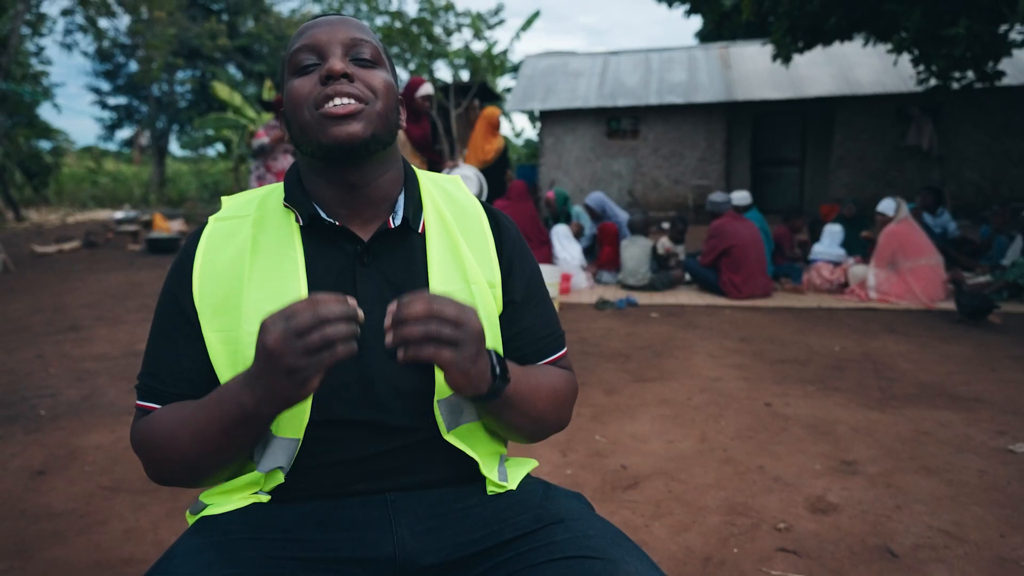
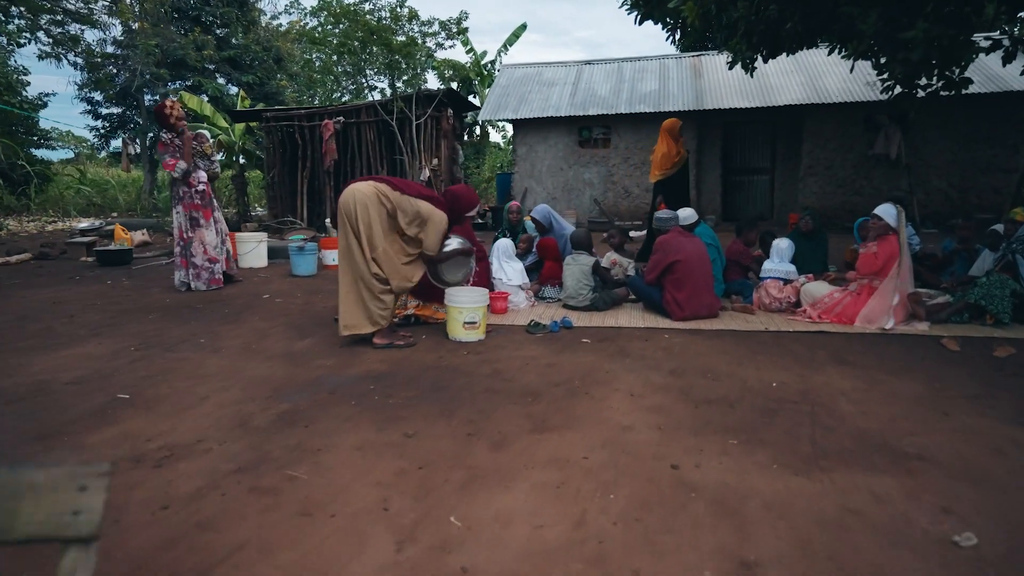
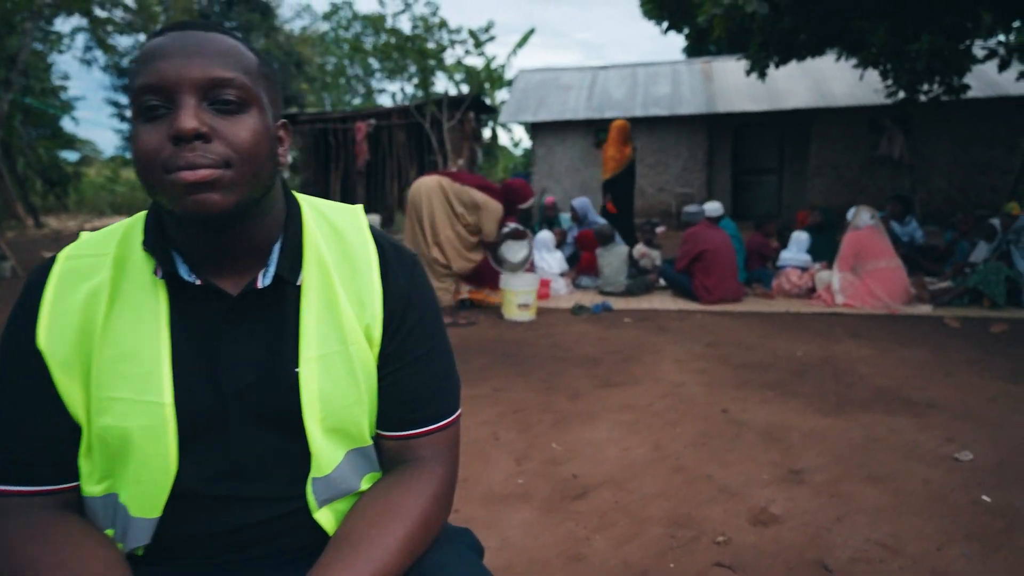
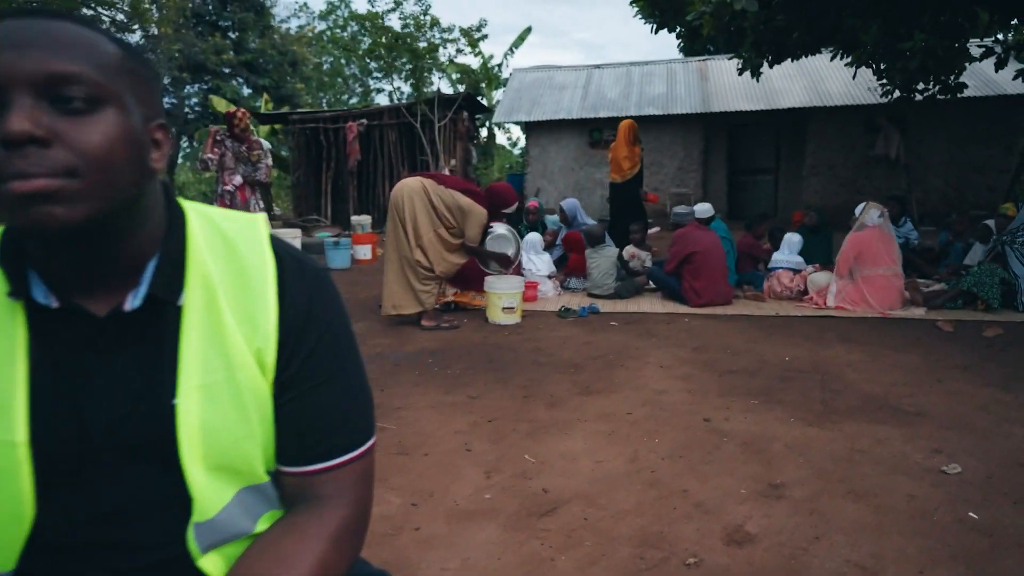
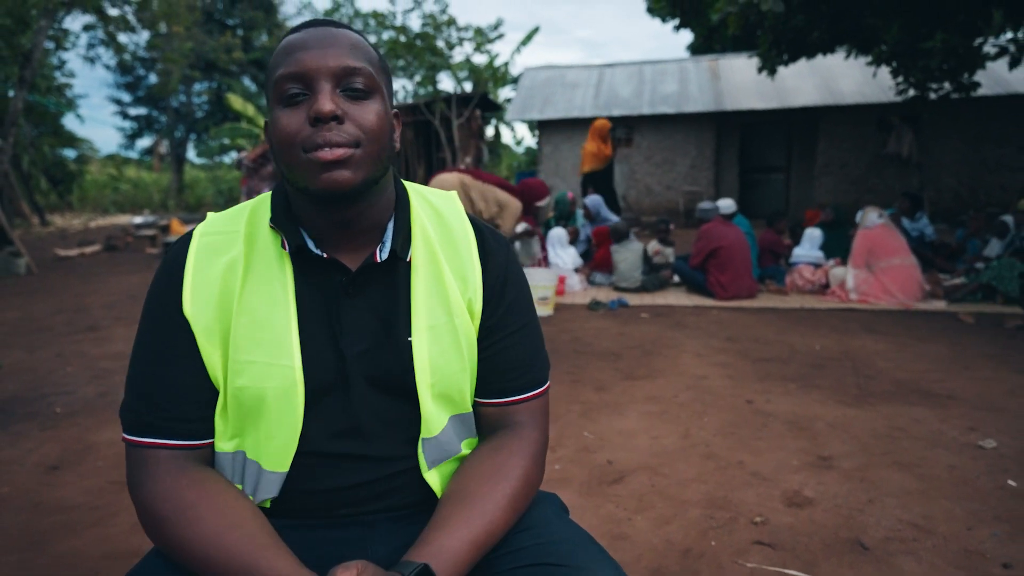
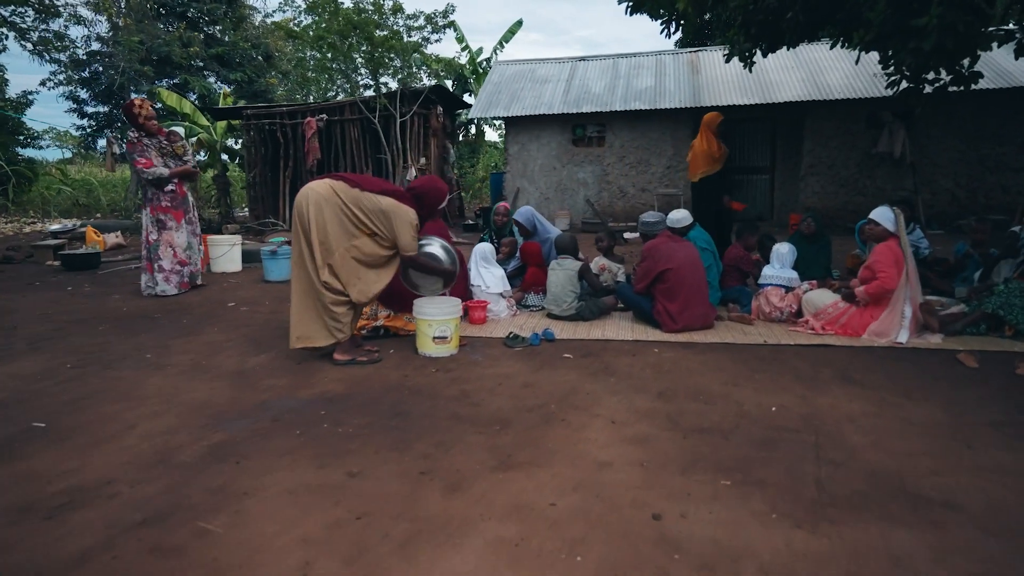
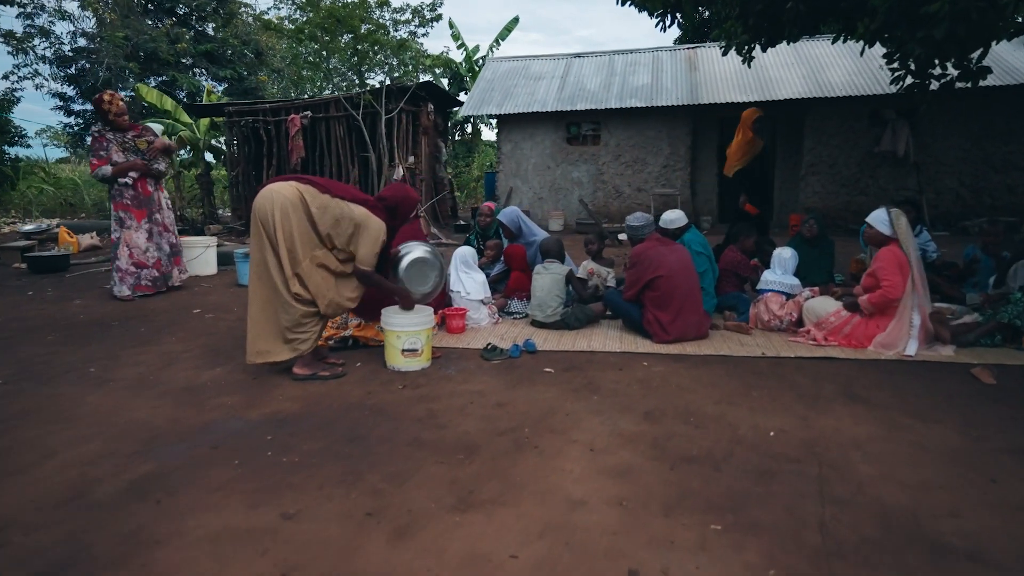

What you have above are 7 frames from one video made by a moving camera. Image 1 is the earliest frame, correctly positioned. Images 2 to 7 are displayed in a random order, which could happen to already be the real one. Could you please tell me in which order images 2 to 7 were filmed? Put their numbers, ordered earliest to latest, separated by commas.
5, 3, 4, 2, 6, 7
